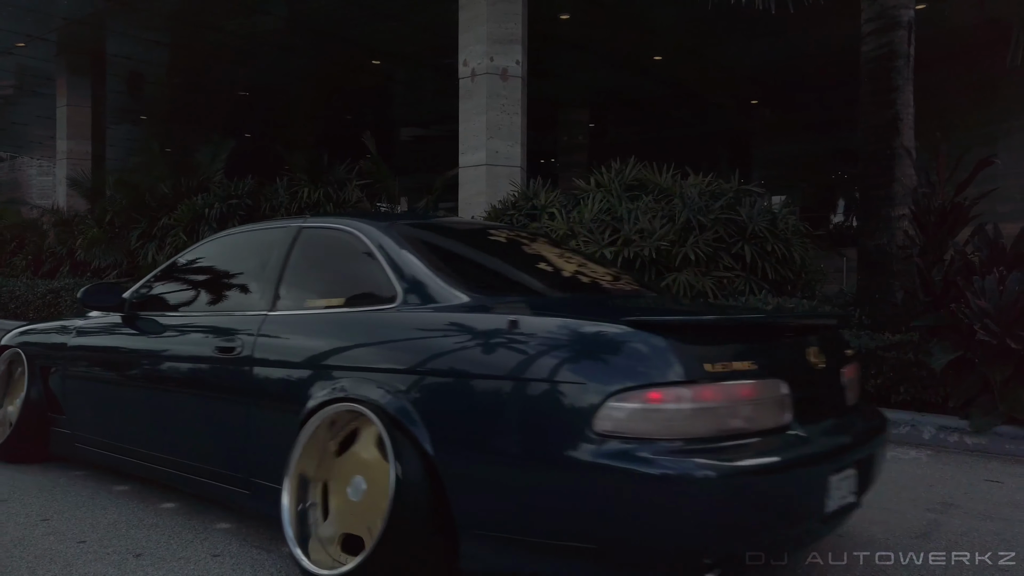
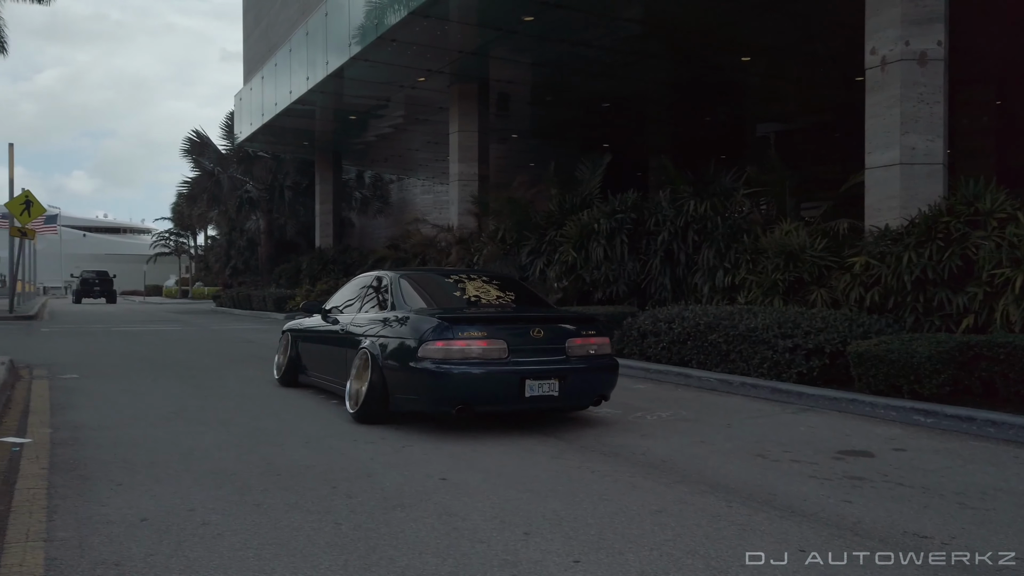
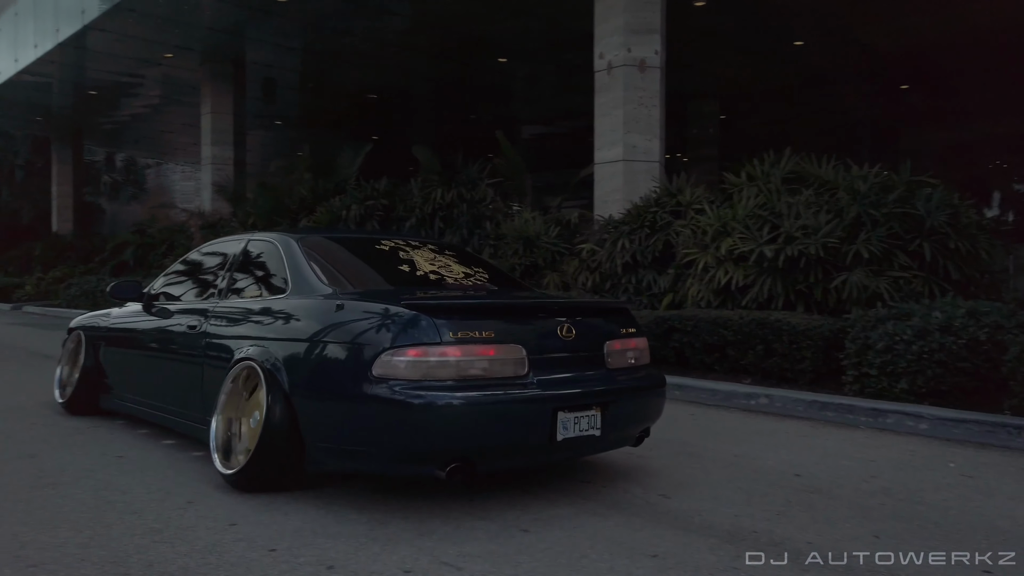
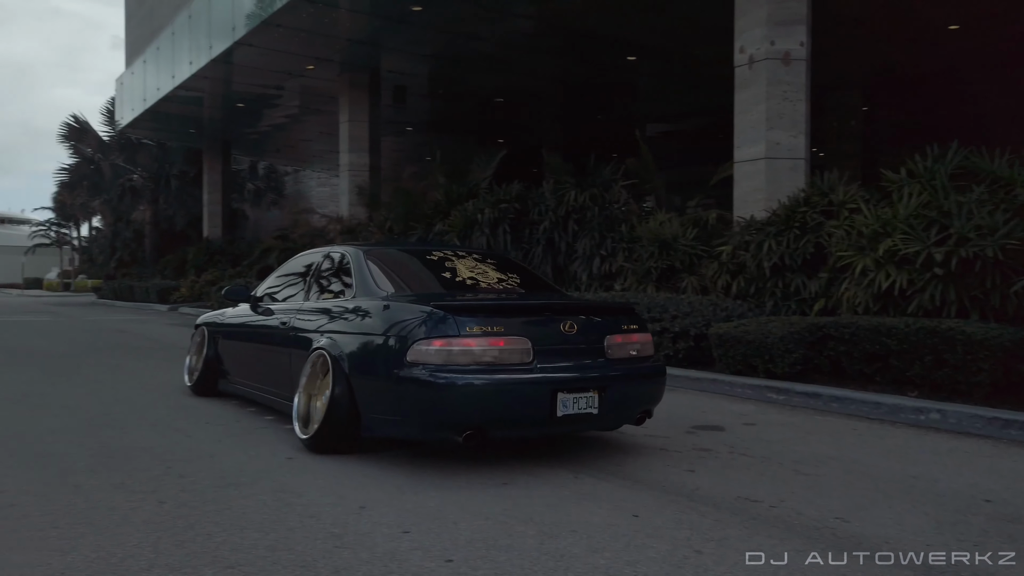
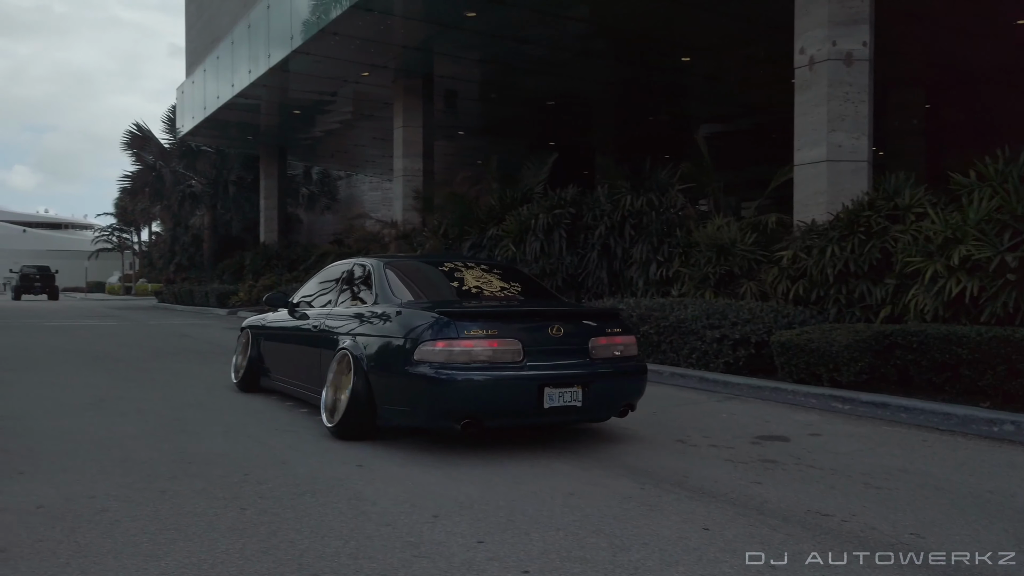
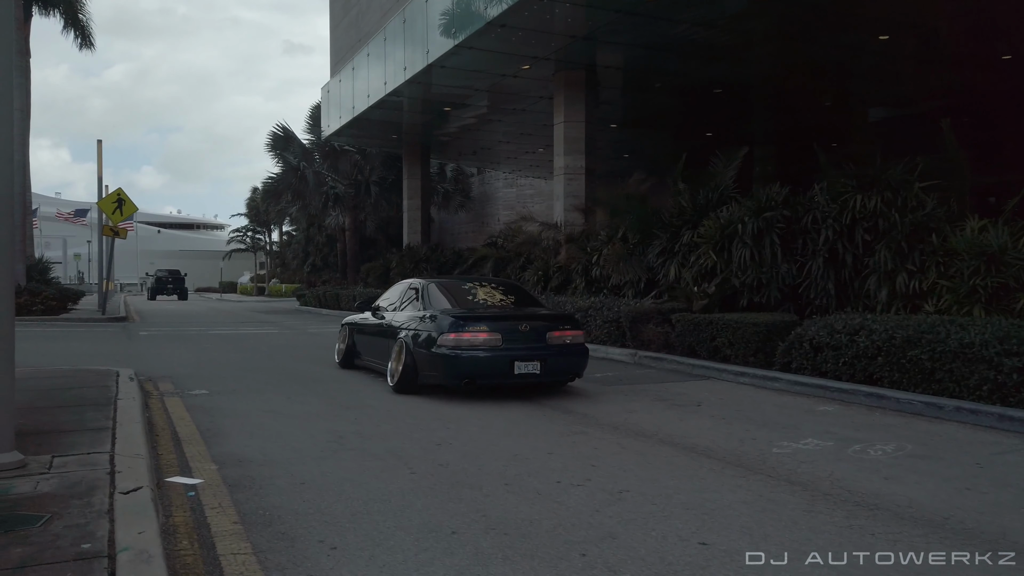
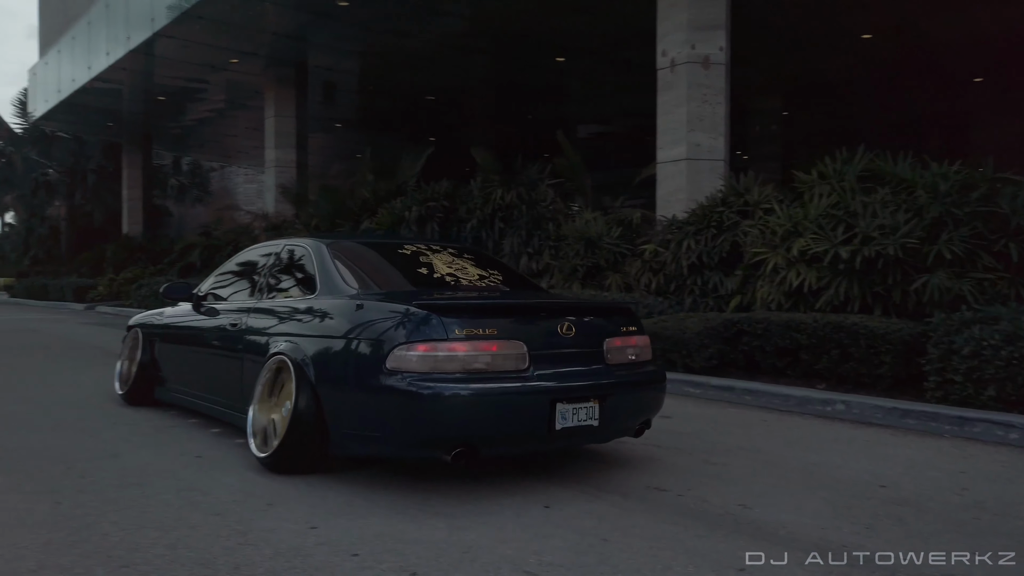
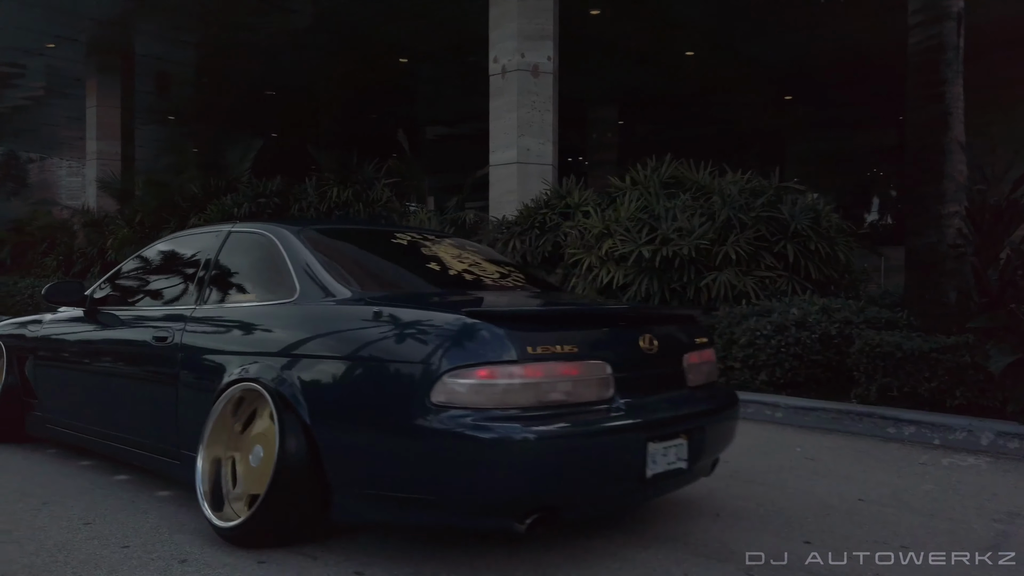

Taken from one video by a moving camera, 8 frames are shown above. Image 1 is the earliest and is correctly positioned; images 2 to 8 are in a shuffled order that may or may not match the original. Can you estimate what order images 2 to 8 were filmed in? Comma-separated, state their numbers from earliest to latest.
8, 3, 7, 4, 5, 2, 6
